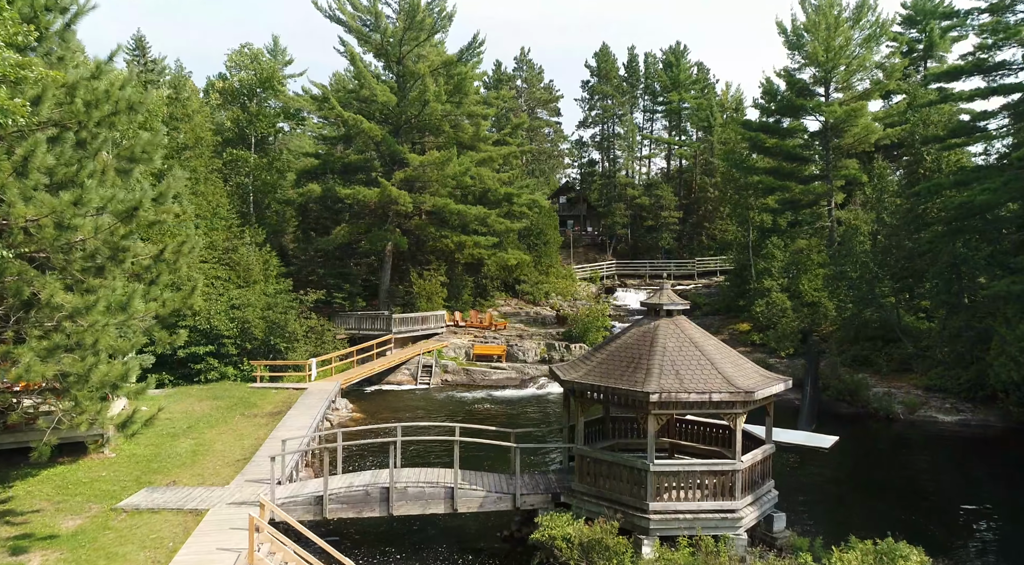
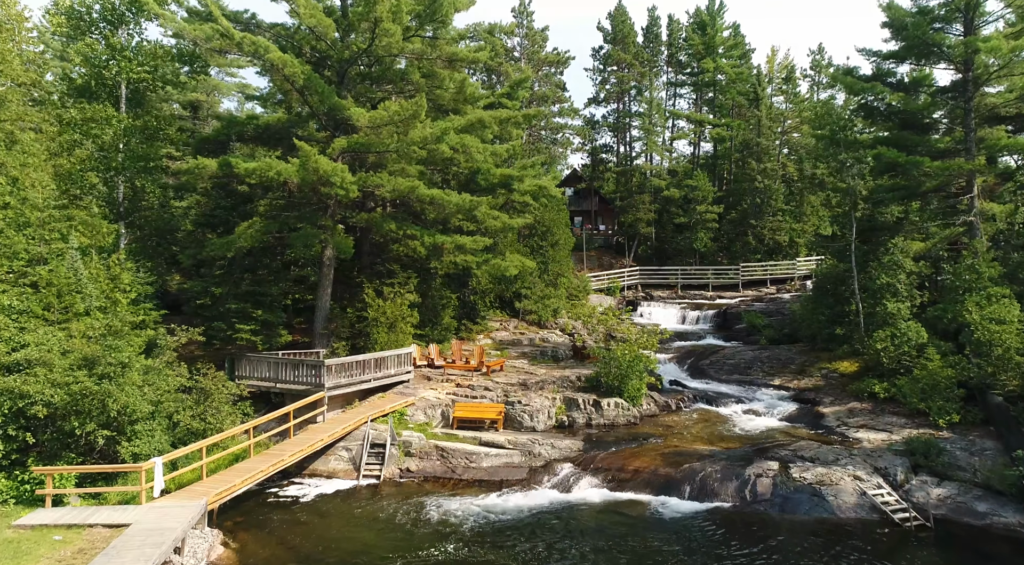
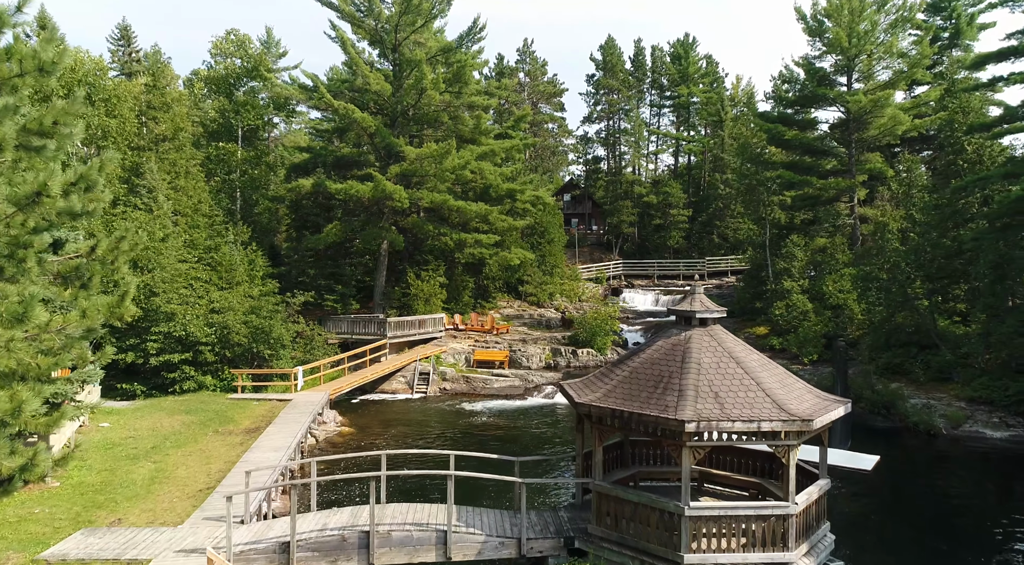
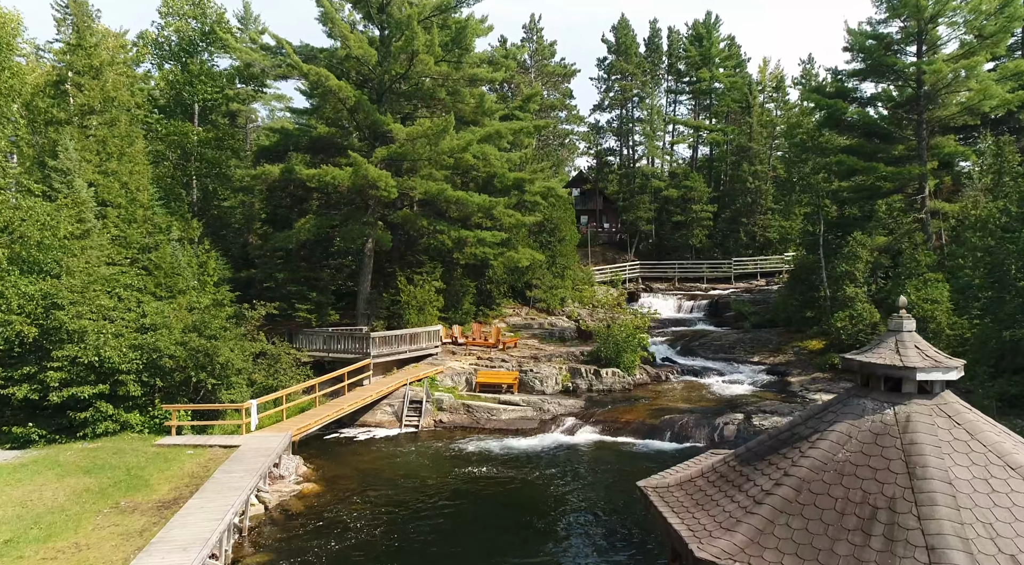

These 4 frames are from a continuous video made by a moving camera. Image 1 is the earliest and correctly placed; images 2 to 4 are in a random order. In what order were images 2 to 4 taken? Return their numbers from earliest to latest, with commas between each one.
3, 4, 2
